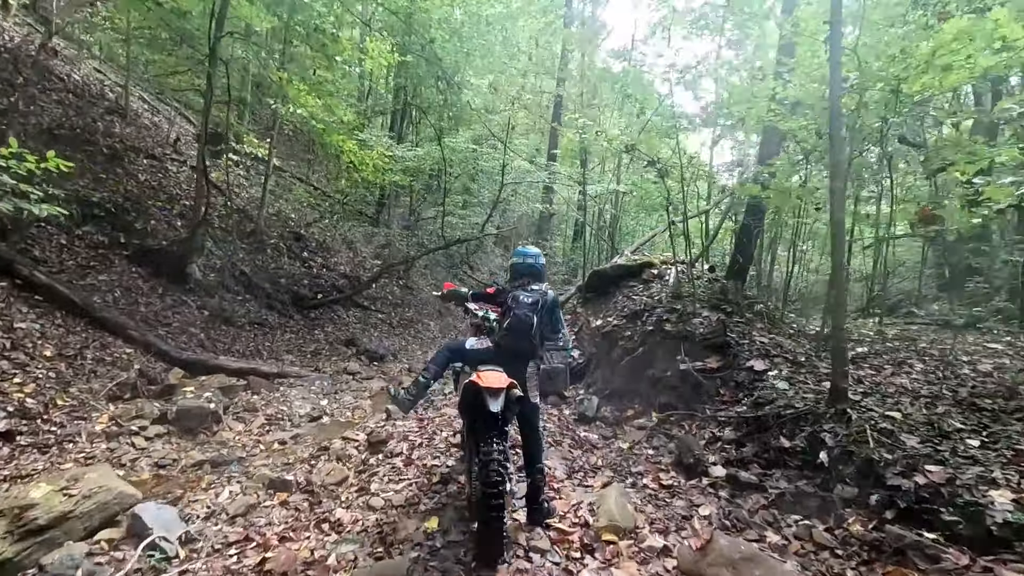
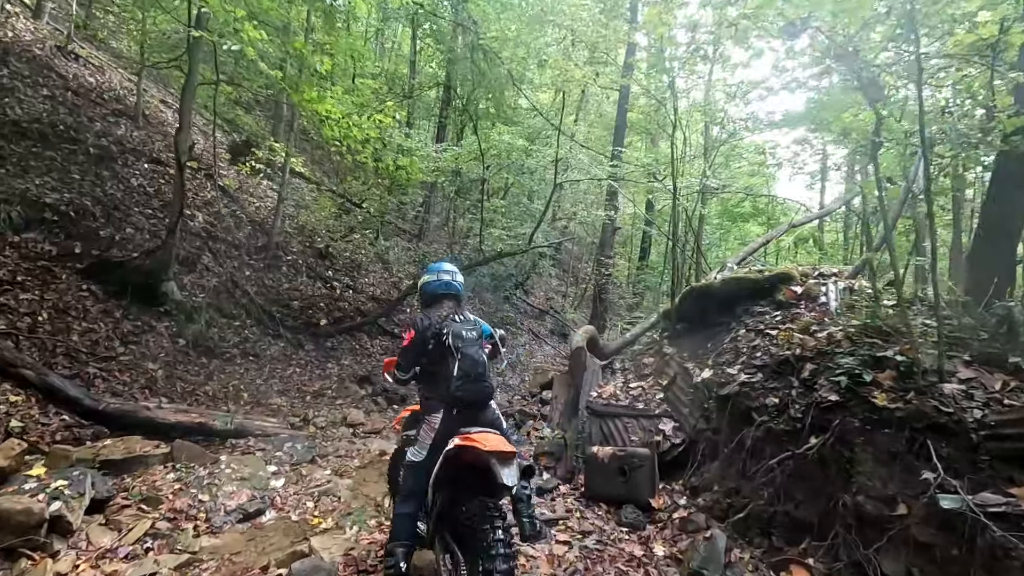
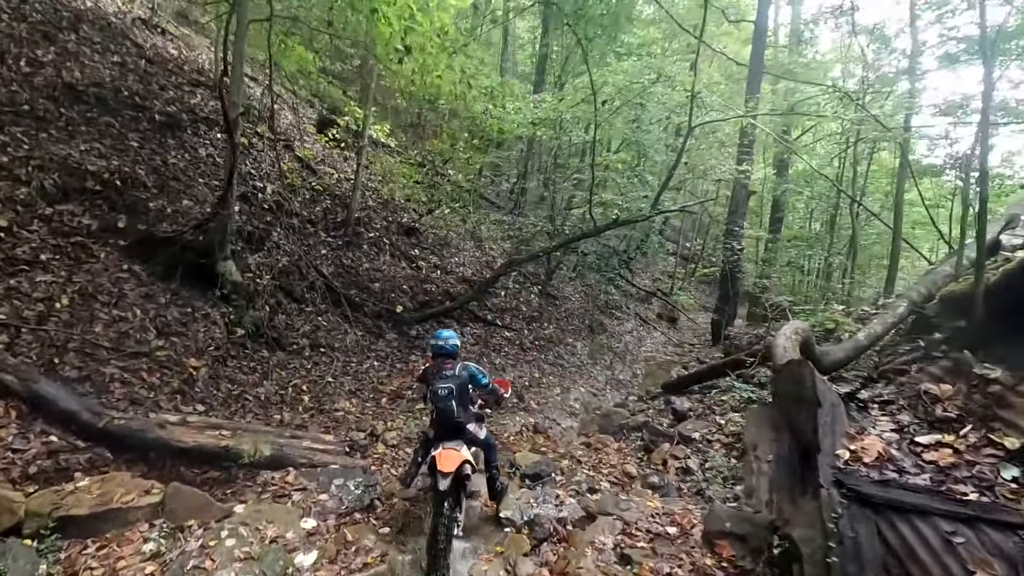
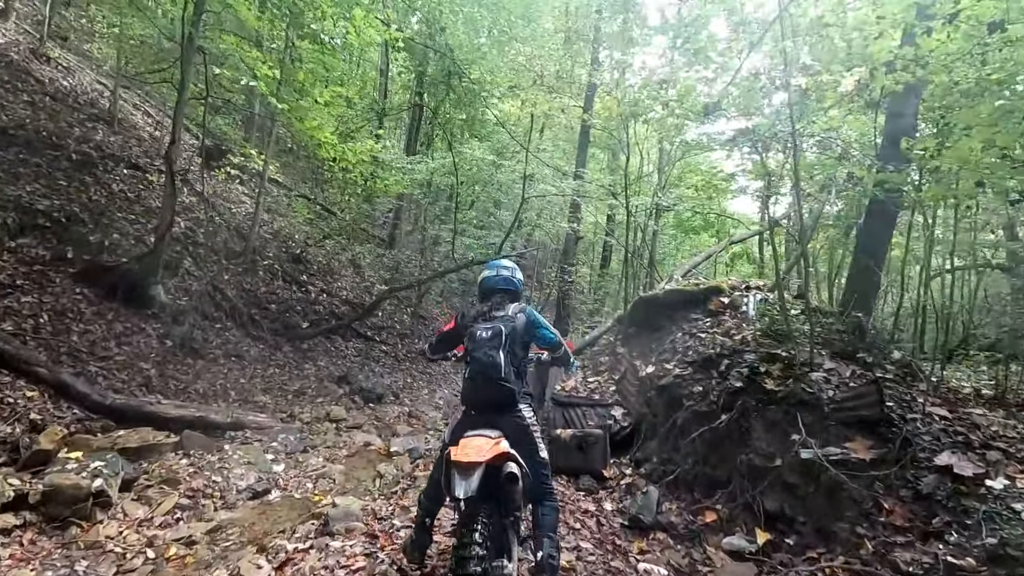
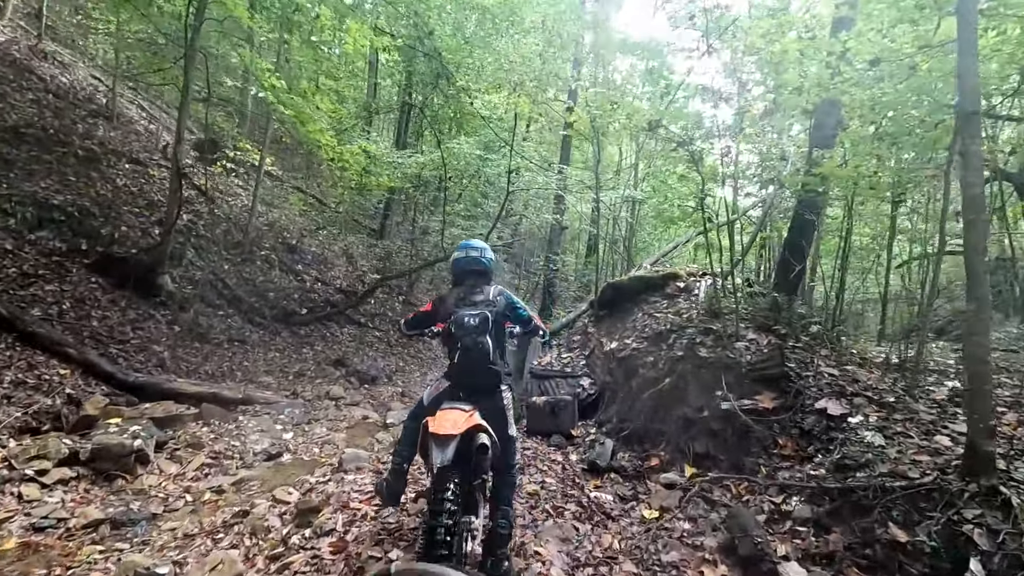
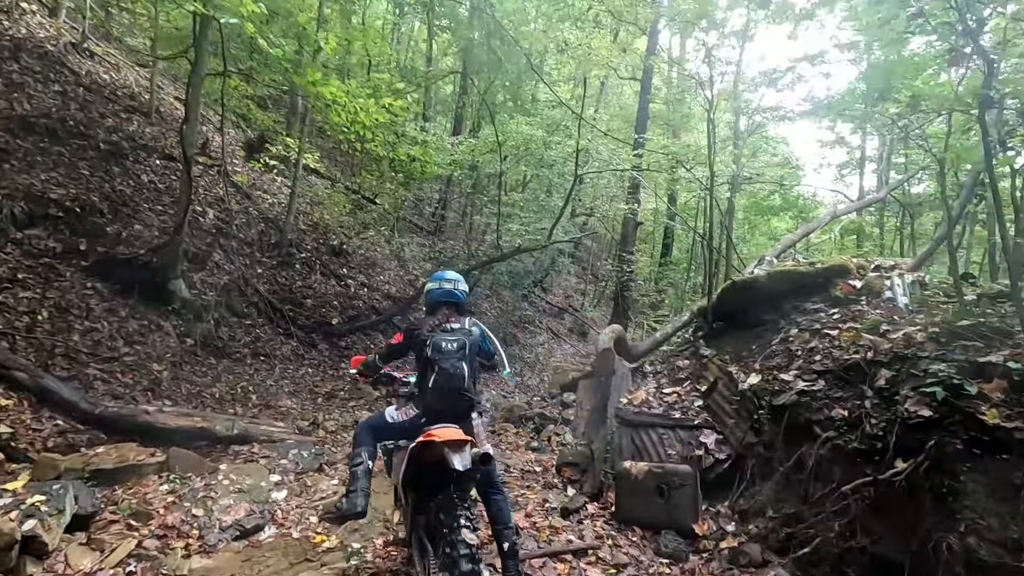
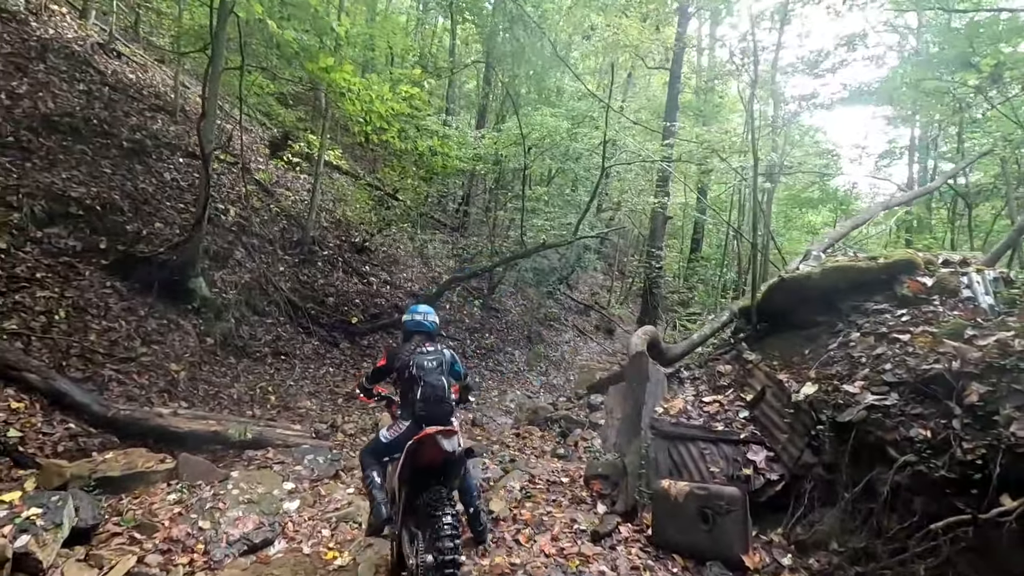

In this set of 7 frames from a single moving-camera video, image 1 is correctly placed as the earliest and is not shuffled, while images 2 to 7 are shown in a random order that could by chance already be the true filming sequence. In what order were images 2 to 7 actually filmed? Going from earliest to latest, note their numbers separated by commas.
5, 4, 2, 6, 7, 3
